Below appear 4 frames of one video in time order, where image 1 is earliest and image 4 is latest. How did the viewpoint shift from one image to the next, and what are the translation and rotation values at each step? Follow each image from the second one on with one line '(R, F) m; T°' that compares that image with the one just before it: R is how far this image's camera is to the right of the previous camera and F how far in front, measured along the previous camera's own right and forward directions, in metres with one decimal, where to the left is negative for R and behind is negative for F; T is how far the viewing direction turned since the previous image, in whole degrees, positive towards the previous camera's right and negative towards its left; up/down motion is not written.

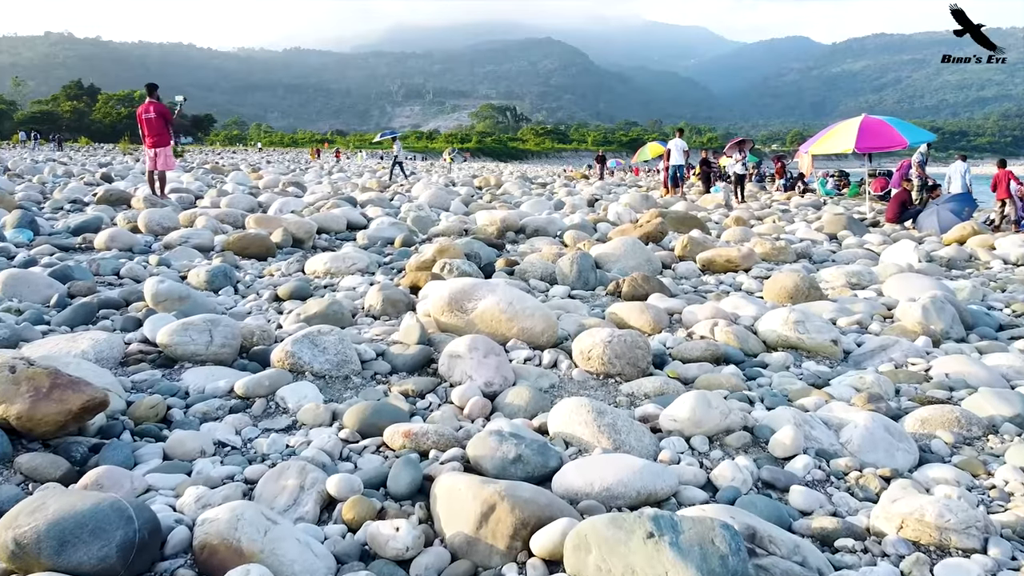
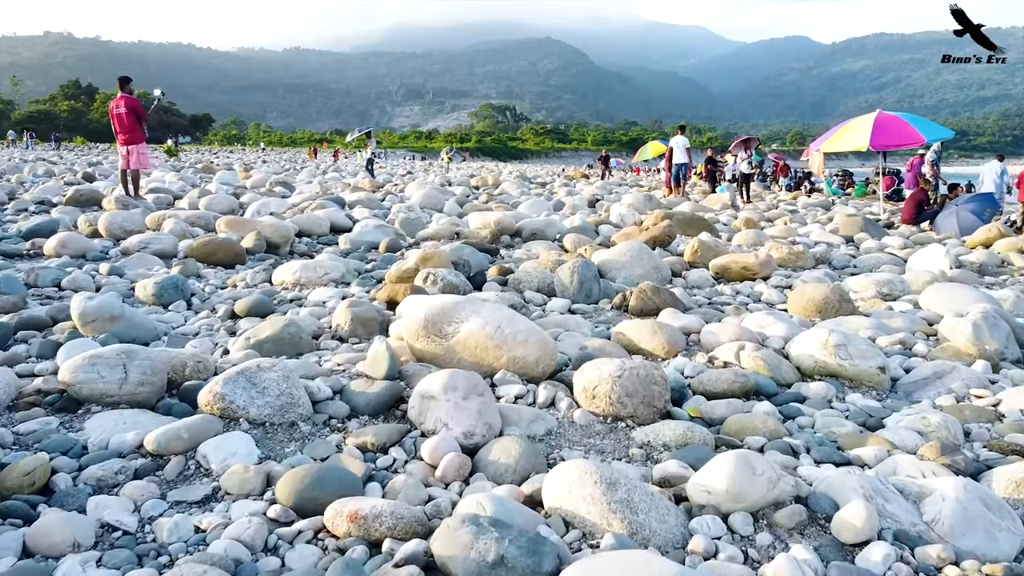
(0.0, +0.6) m; 0°
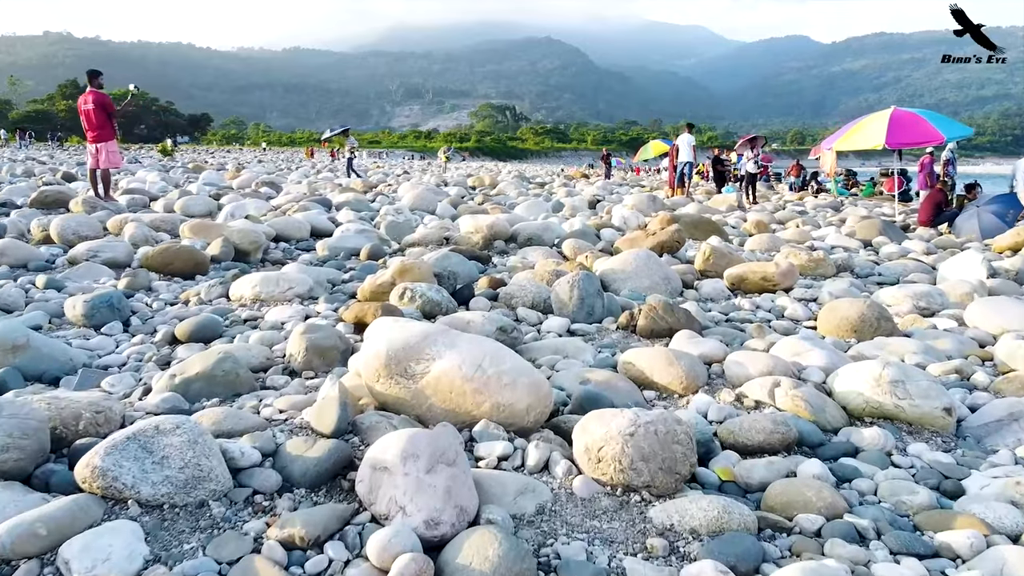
(0.0, +0.6) m; 0°
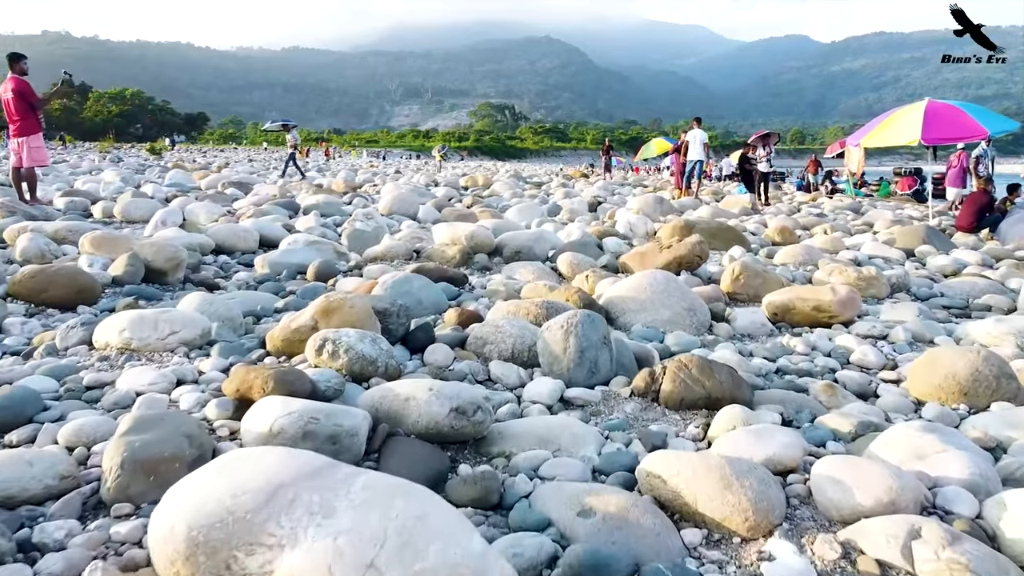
(+0.1, +1.2) m; 0°
